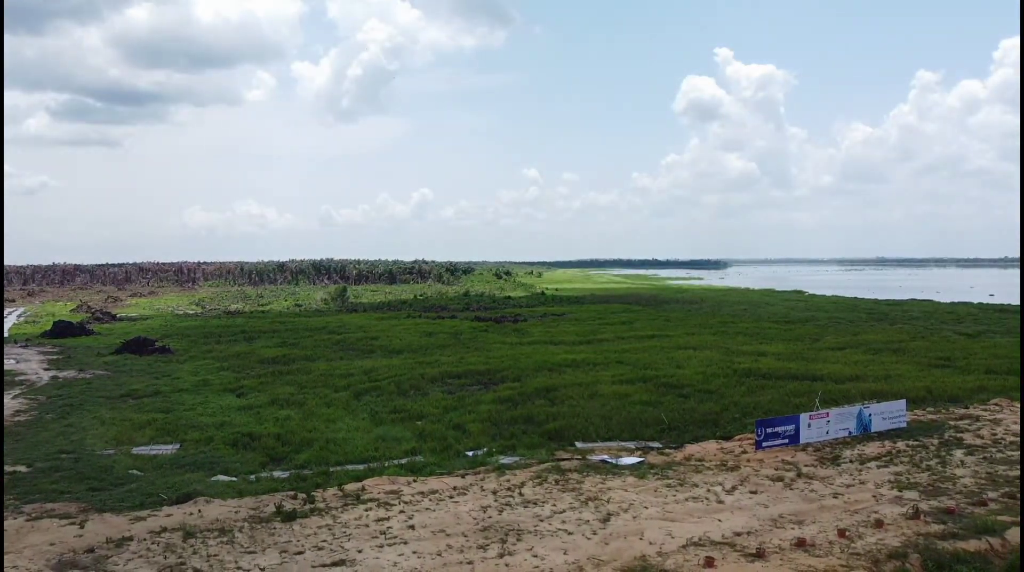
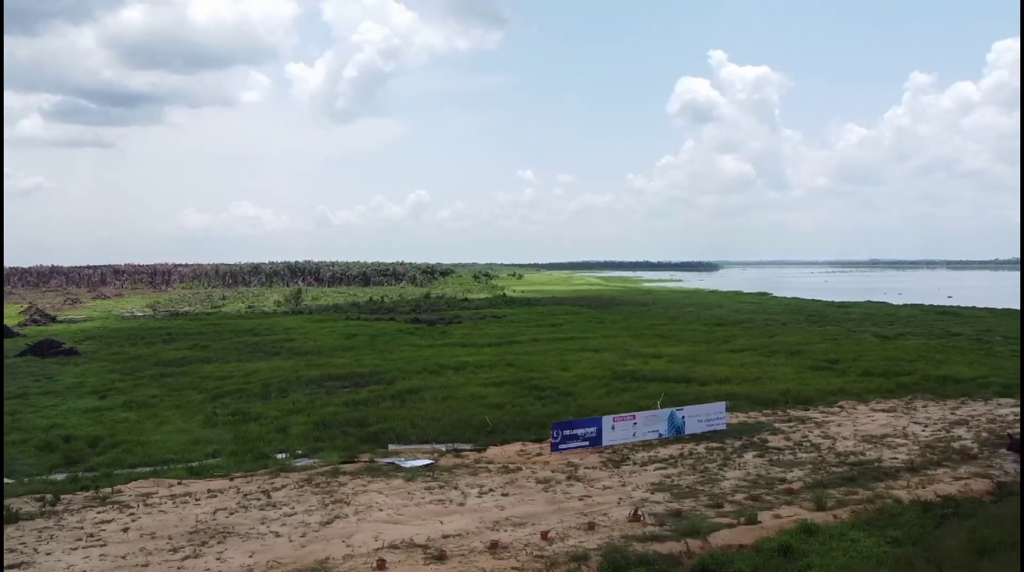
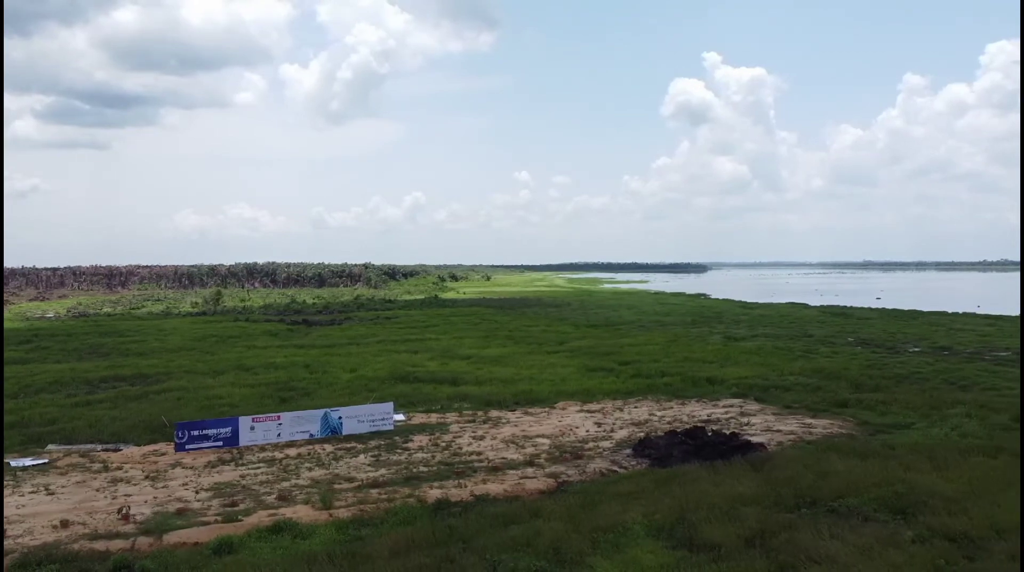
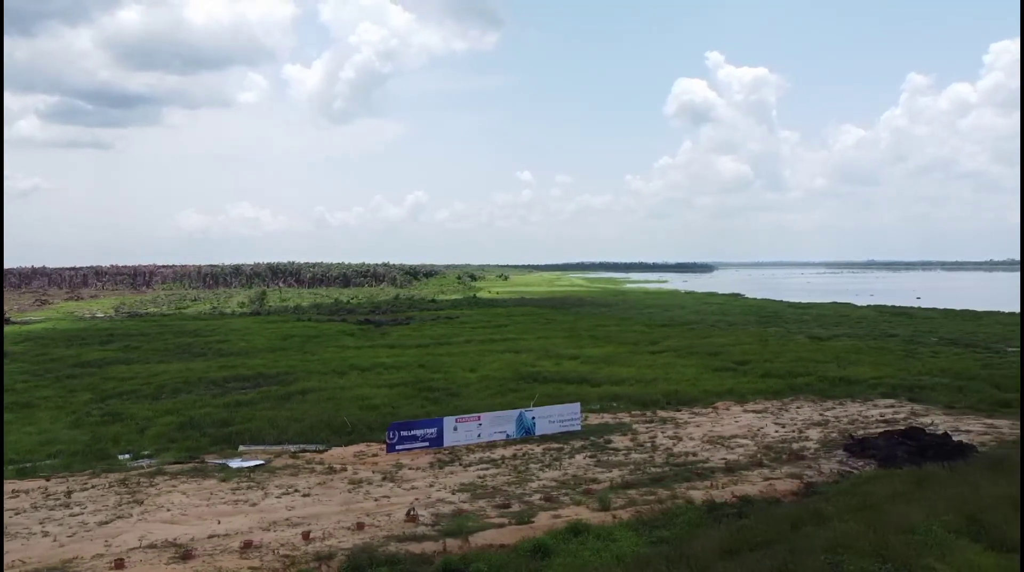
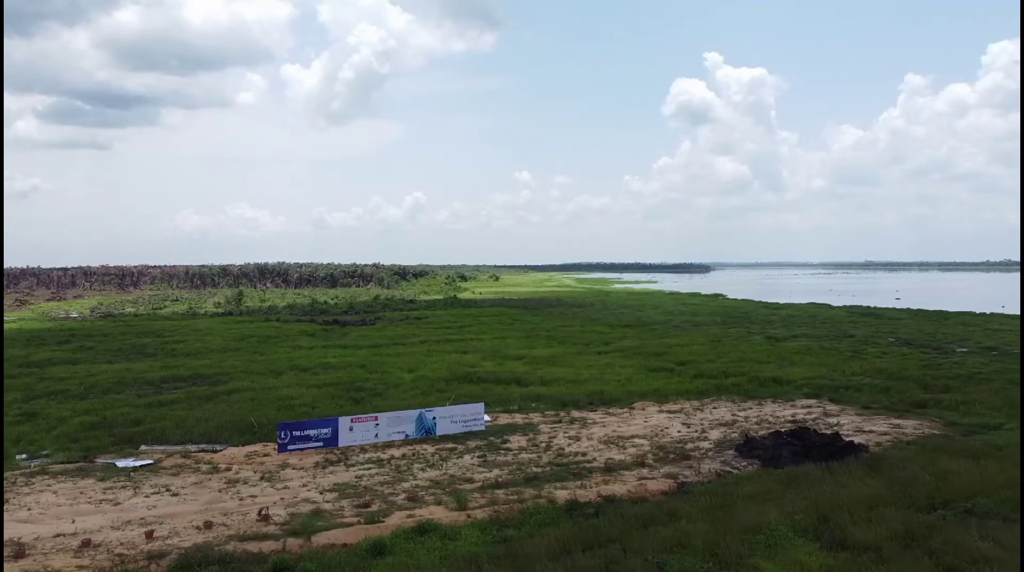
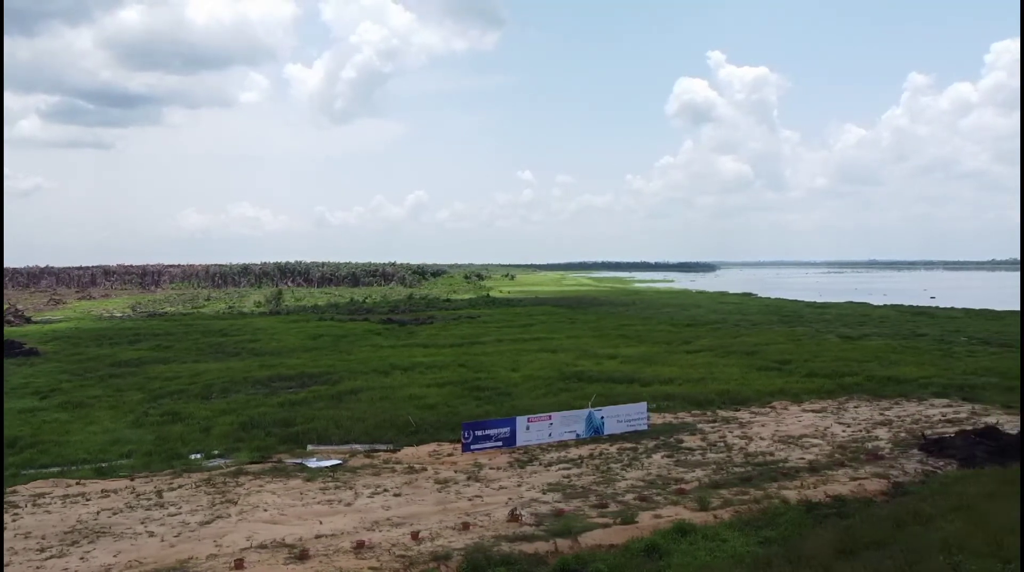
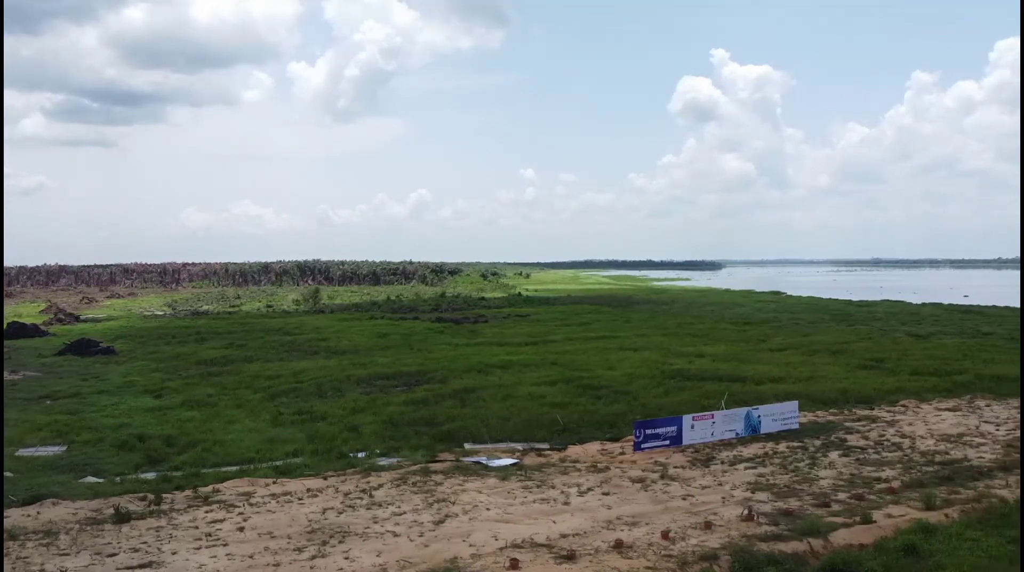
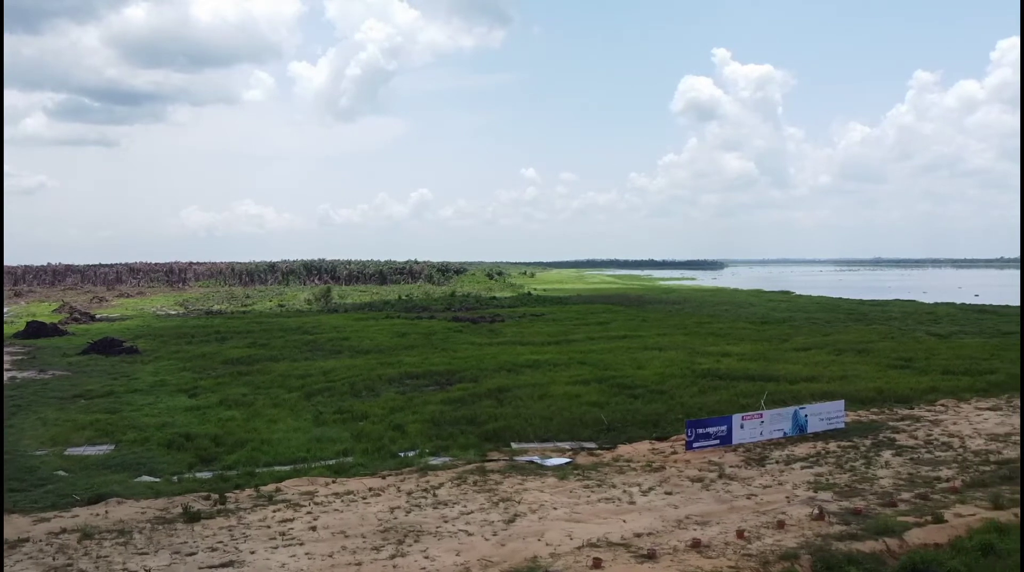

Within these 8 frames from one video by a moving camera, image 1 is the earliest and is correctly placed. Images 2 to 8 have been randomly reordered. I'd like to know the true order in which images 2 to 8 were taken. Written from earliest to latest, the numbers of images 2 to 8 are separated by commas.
8, 7, 2, 6, 4, 5, 3
